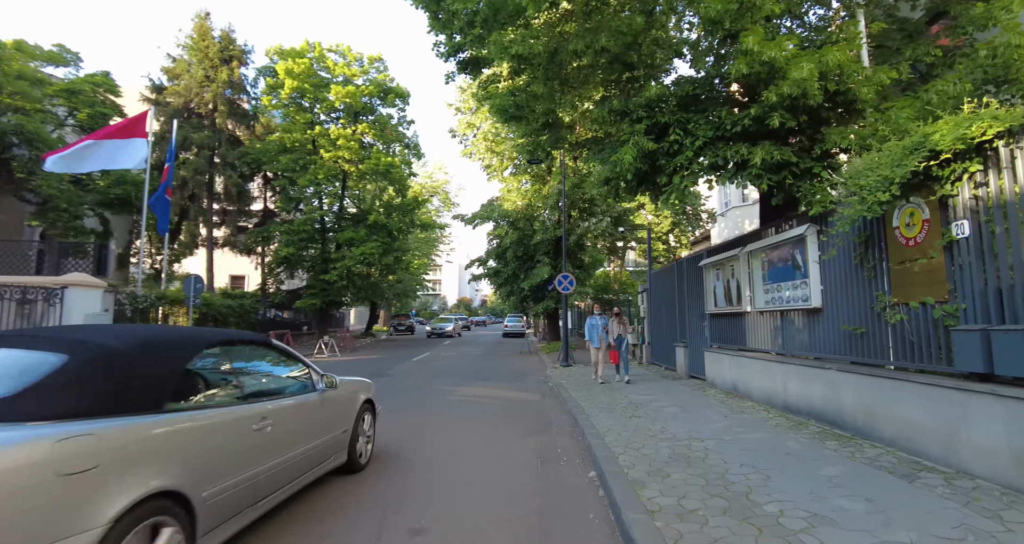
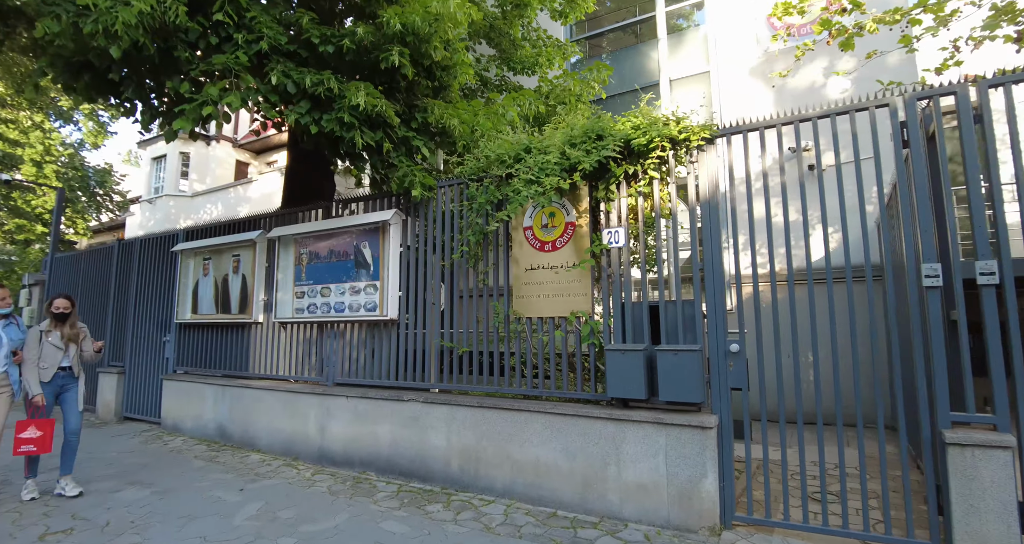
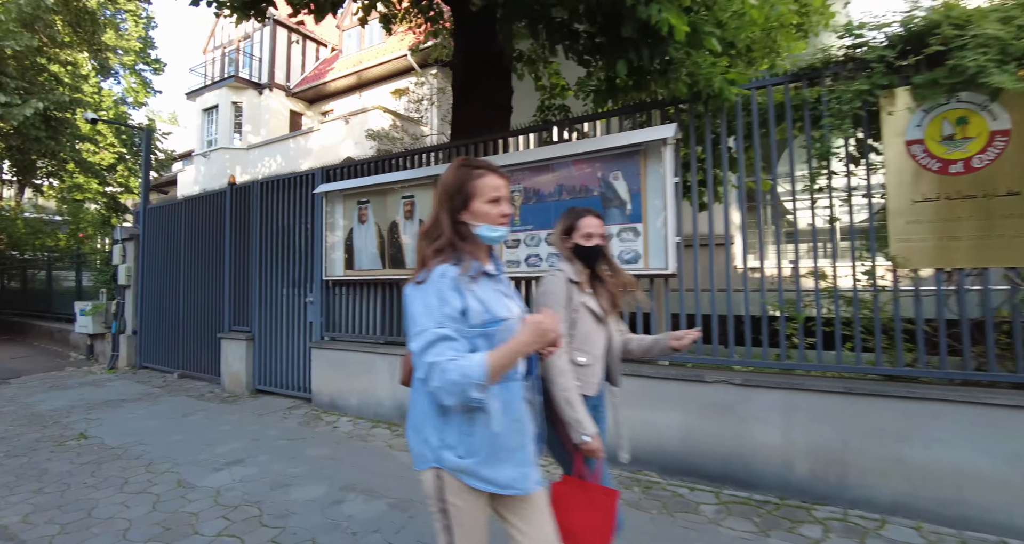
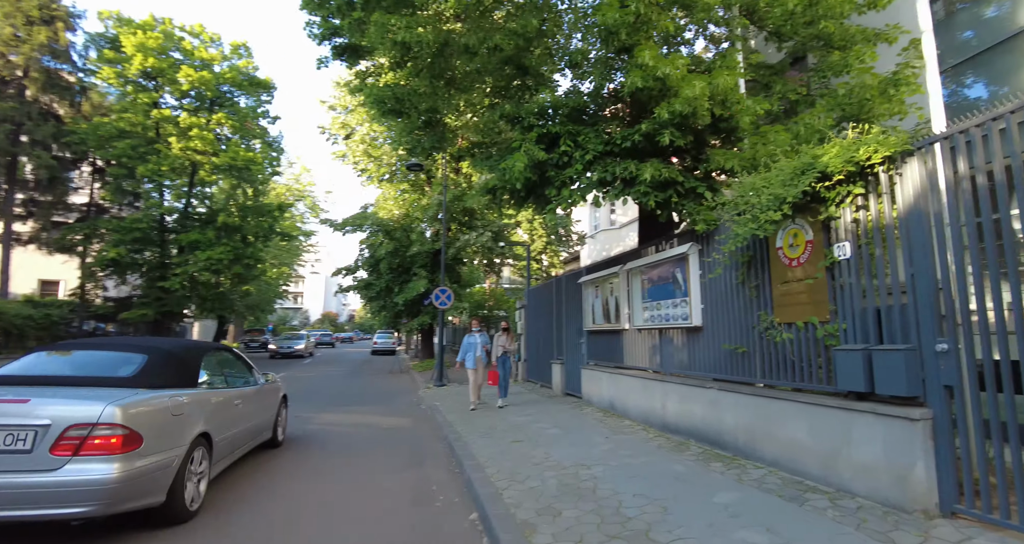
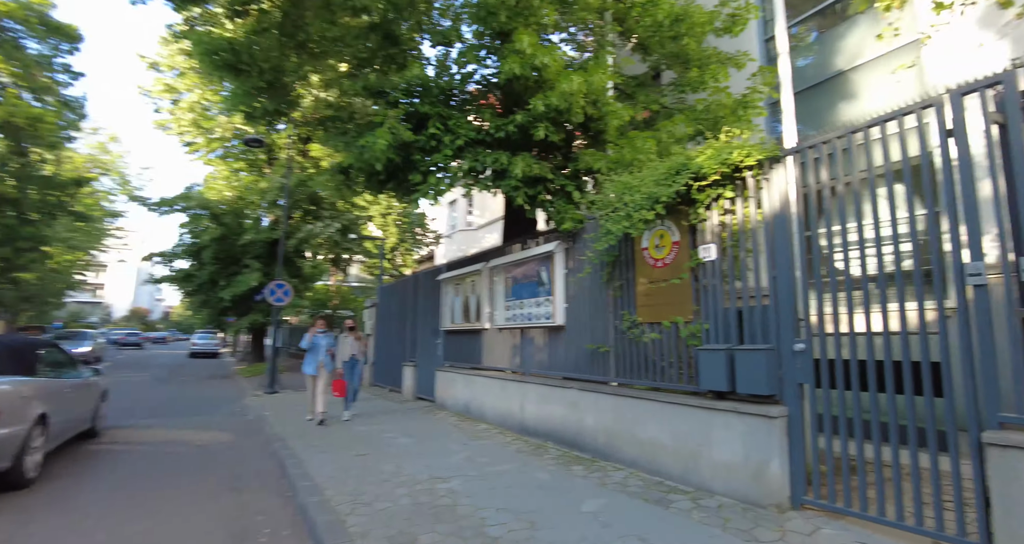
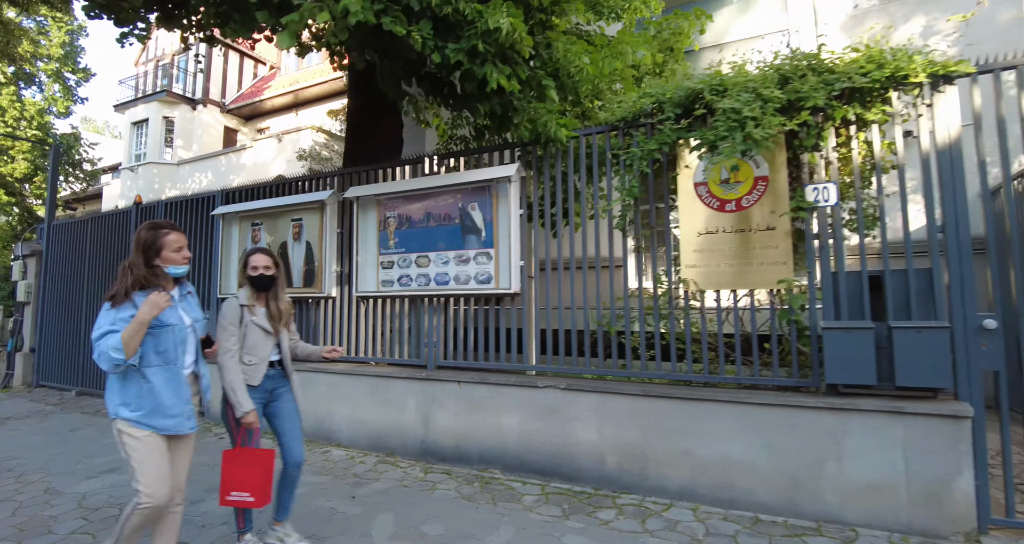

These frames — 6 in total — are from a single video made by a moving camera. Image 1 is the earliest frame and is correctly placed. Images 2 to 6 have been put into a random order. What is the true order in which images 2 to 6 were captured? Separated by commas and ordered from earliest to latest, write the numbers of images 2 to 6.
4, 5, 2, 6, 3
